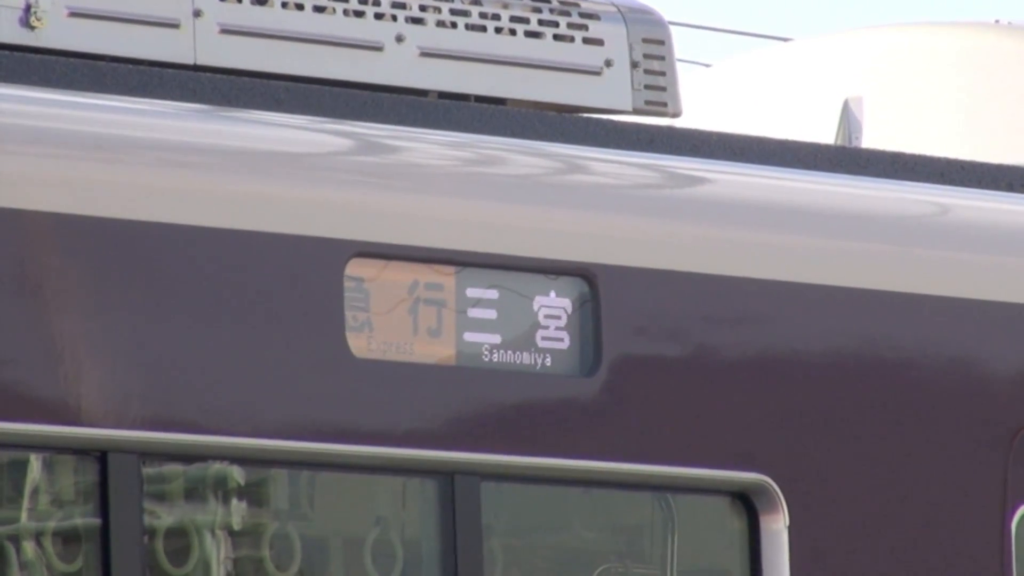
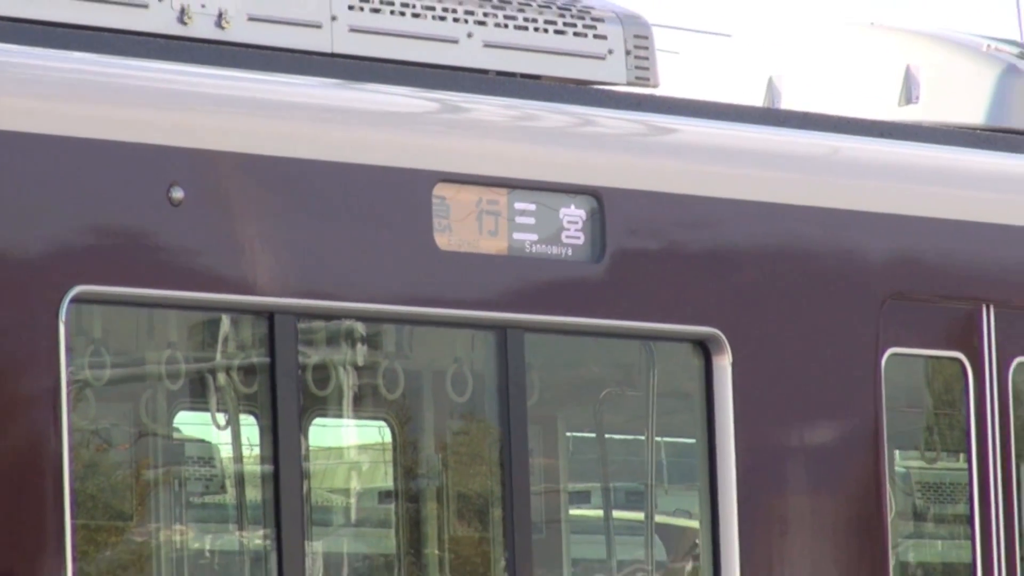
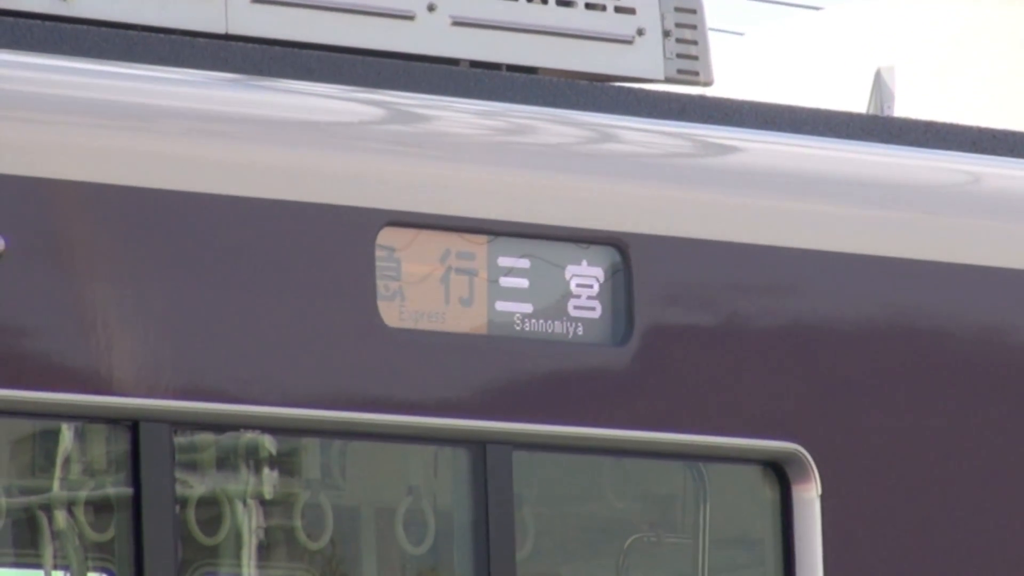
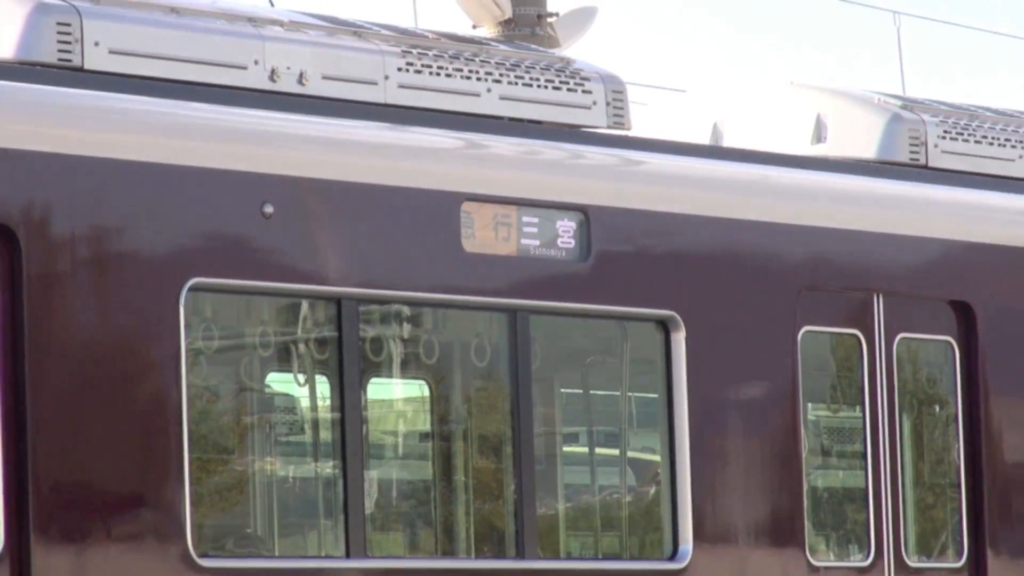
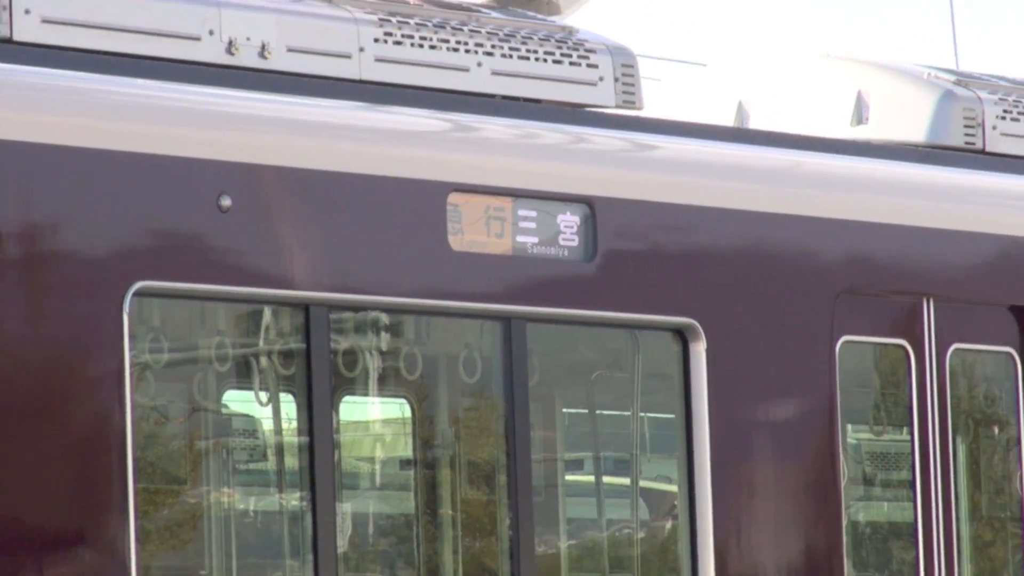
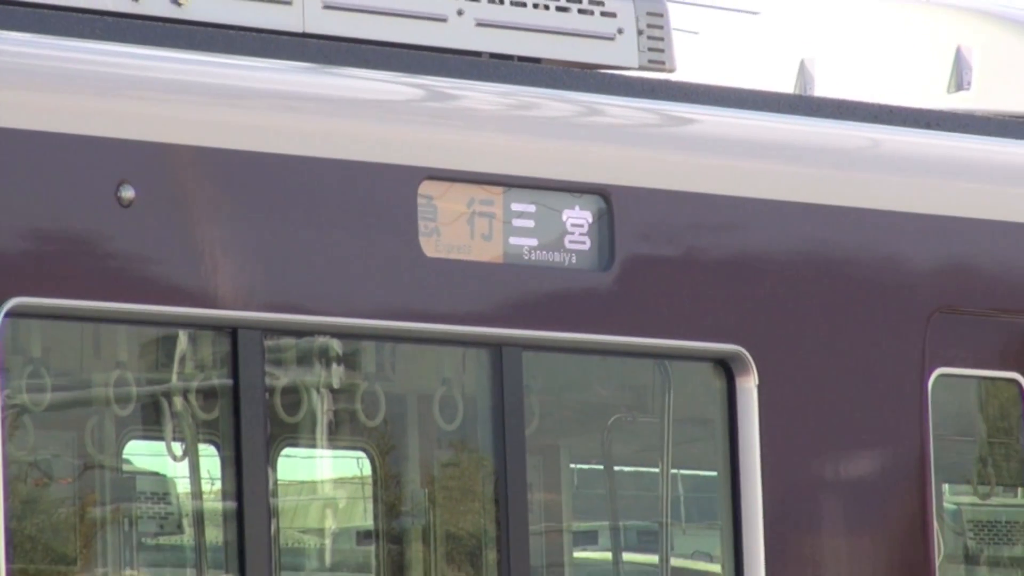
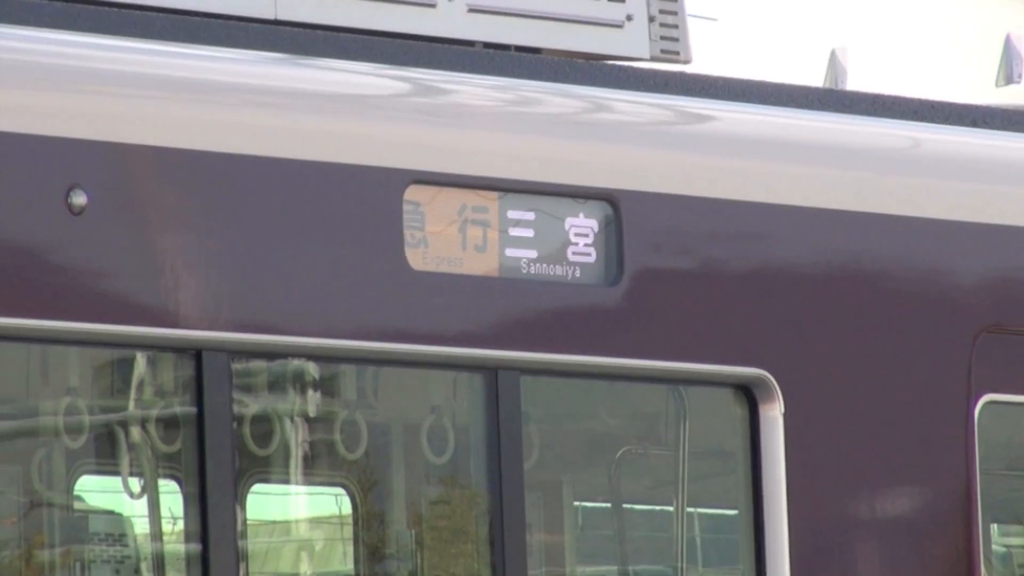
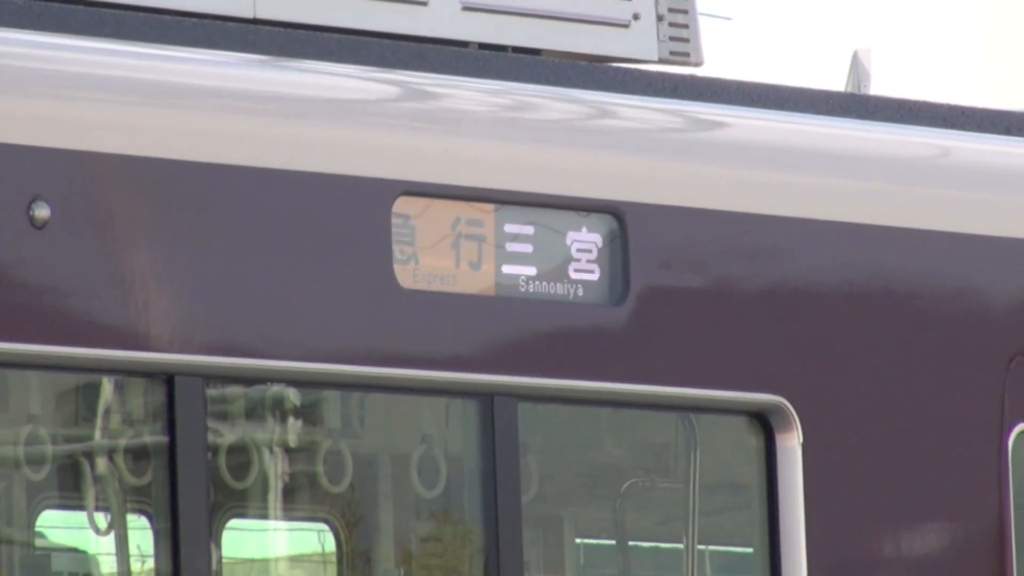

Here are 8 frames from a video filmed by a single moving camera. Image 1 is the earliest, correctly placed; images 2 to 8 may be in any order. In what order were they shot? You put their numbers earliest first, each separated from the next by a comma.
3, 8, 7, 6, 2, 5, 4
